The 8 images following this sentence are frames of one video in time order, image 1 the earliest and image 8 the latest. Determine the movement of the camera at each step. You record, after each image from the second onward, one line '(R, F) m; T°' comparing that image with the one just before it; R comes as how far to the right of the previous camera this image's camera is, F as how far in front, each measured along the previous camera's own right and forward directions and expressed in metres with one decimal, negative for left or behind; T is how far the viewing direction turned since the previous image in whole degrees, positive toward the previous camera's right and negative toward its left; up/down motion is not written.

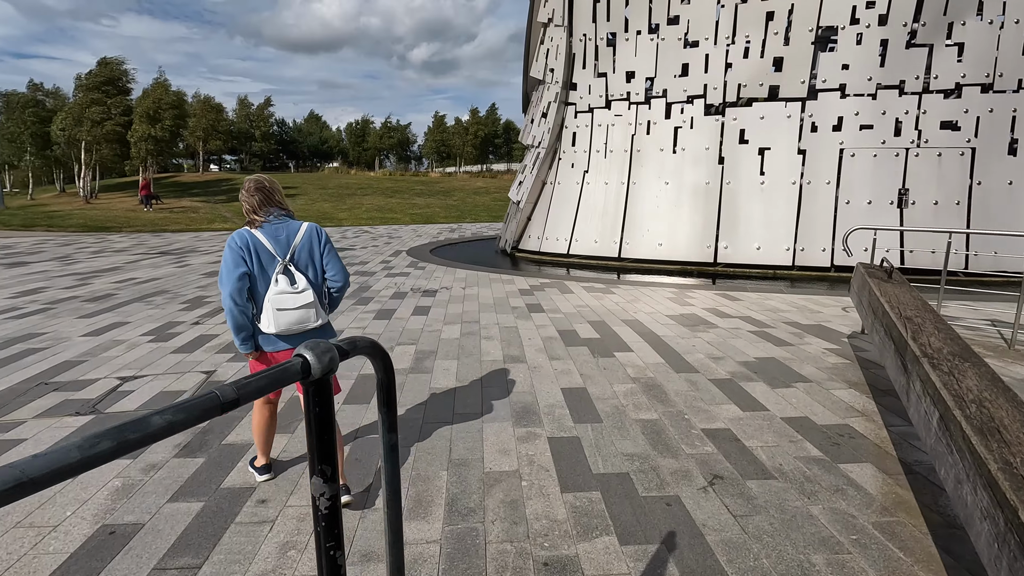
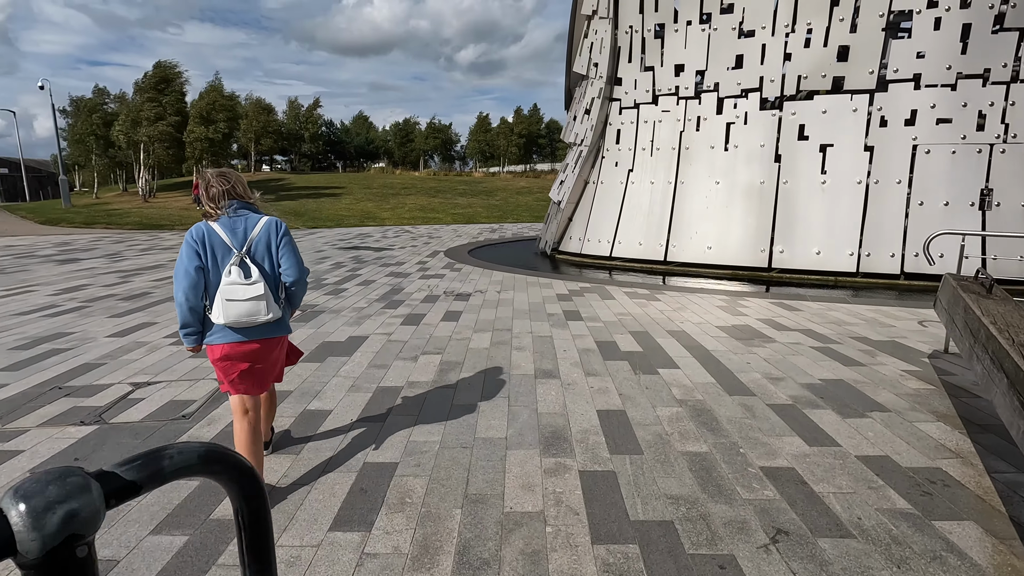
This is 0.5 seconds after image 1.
(+0.1, +0.4) m; -4°
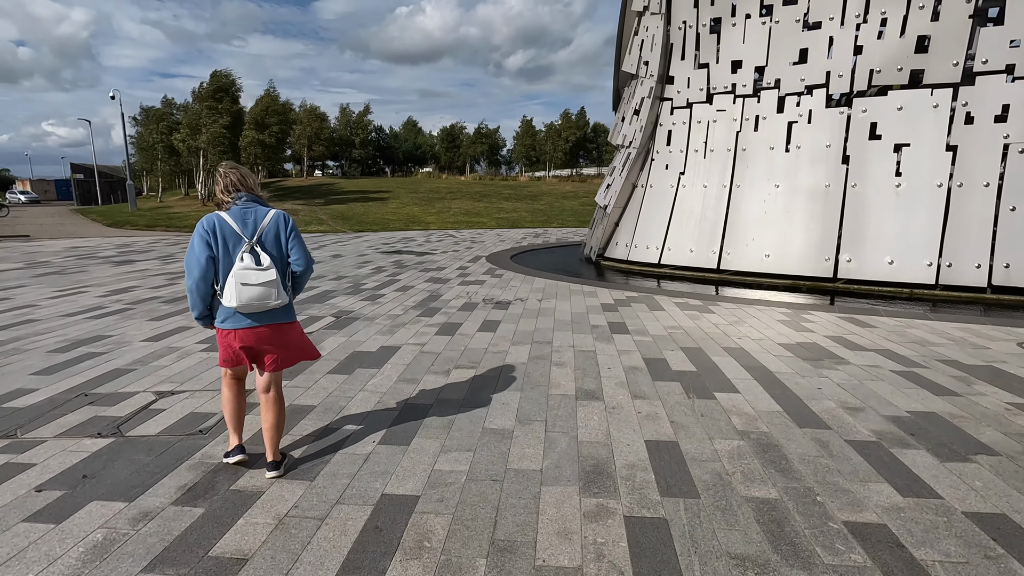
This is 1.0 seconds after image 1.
(0.0, +0.4) m; -5°
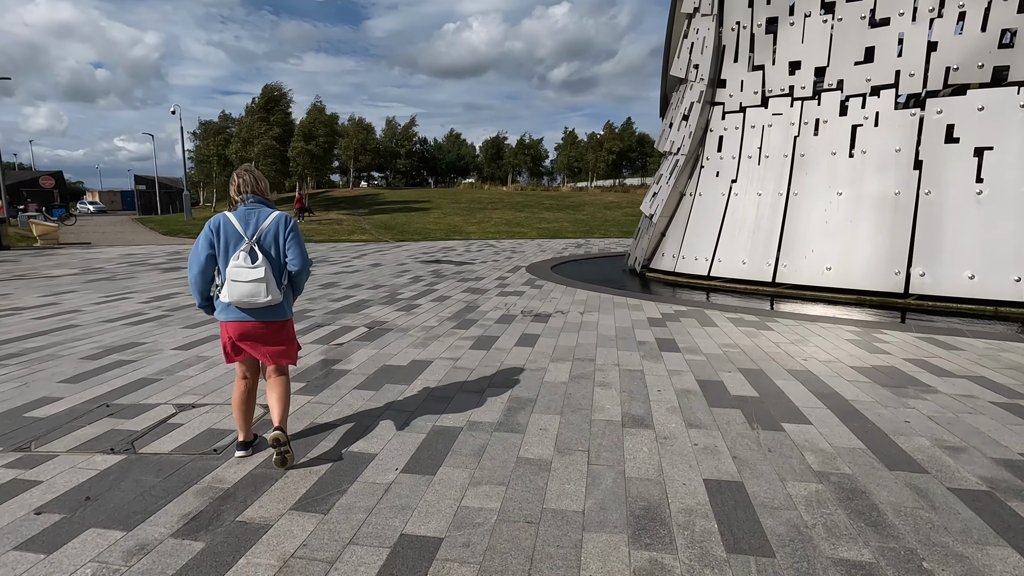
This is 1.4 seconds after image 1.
(0.0, +0.4) m; -4°
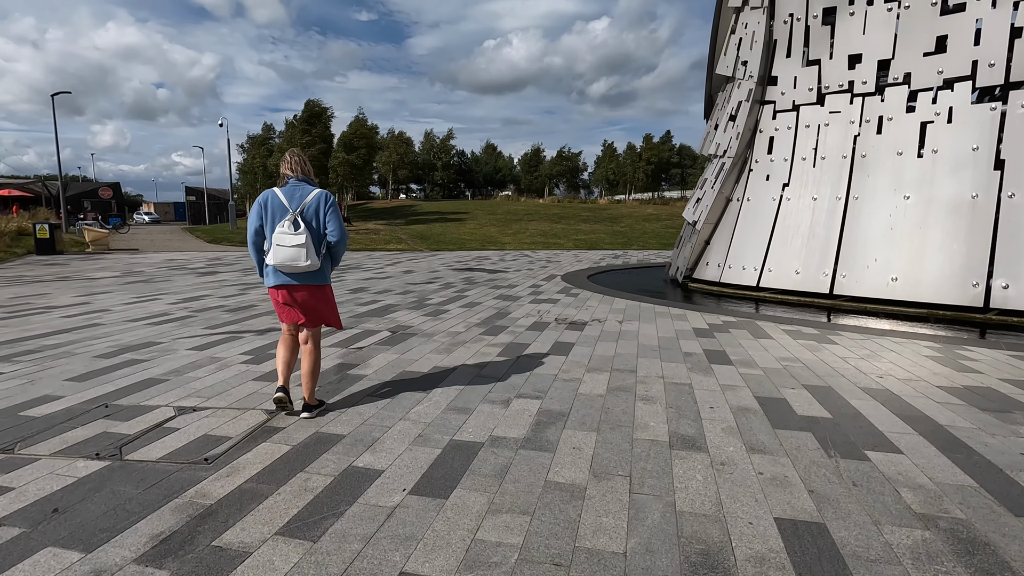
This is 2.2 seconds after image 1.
(0.0, +0.4) m; -4°
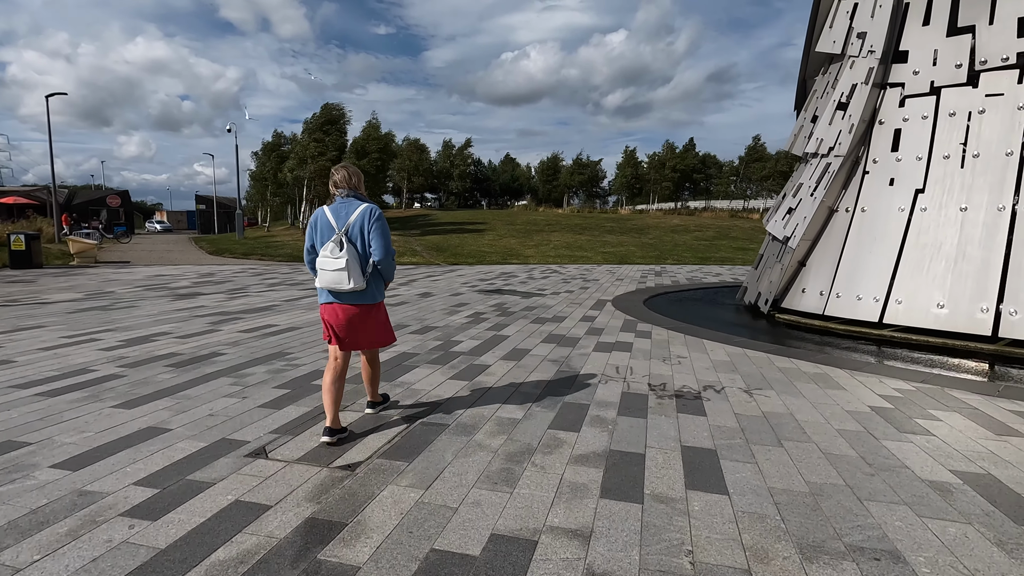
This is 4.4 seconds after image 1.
(-0.5, +2.2) m; -1°
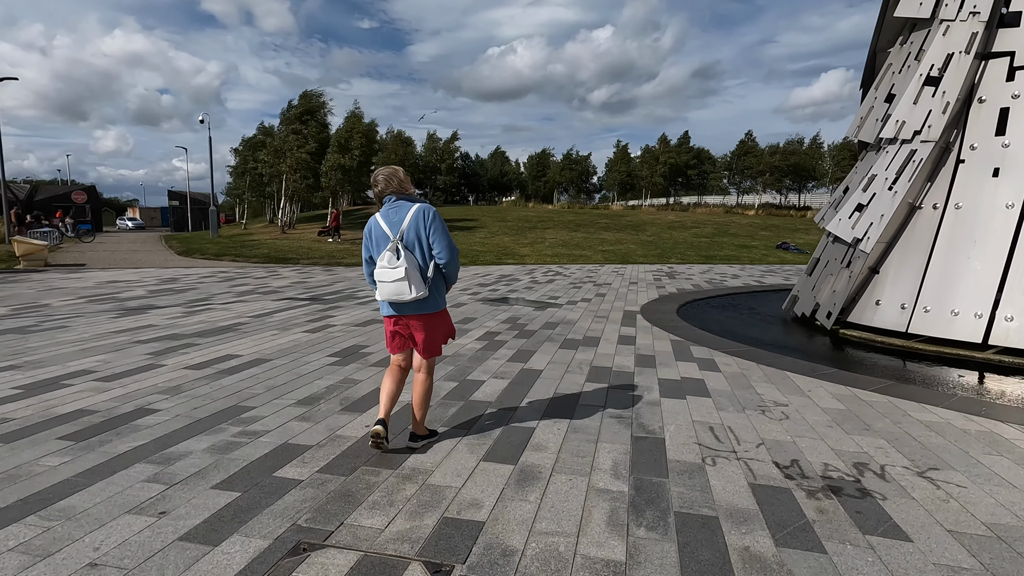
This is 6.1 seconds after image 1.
(-0.5, +1.5) m; +2°
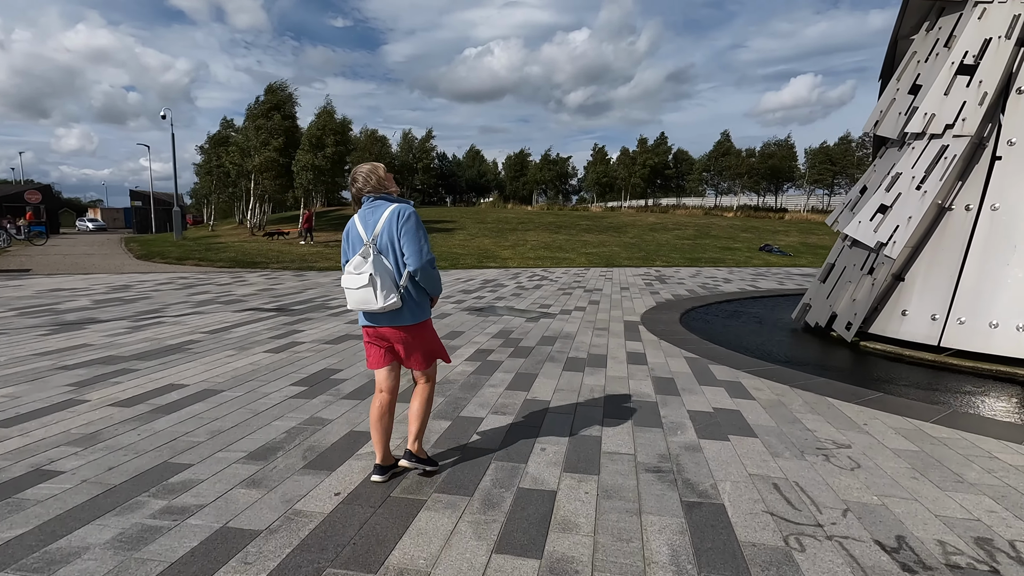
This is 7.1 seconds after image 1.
(-0.2, +0.8) m; +2°
